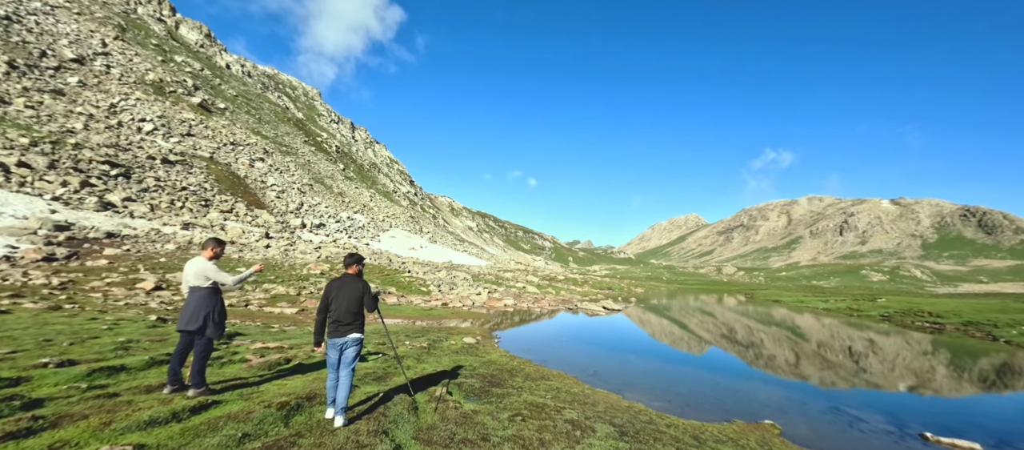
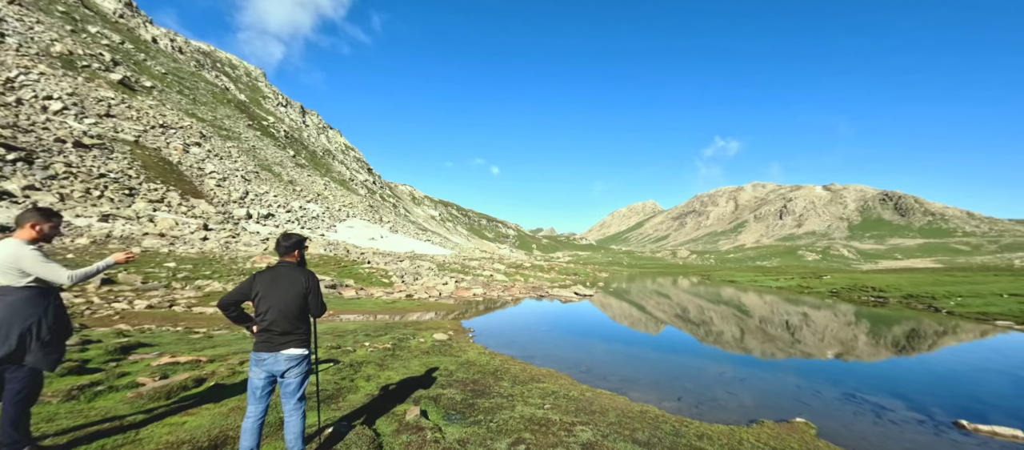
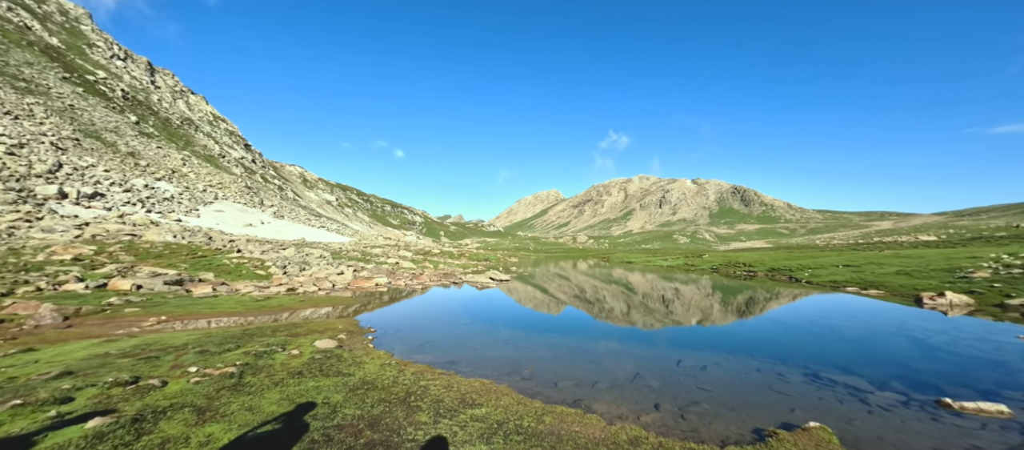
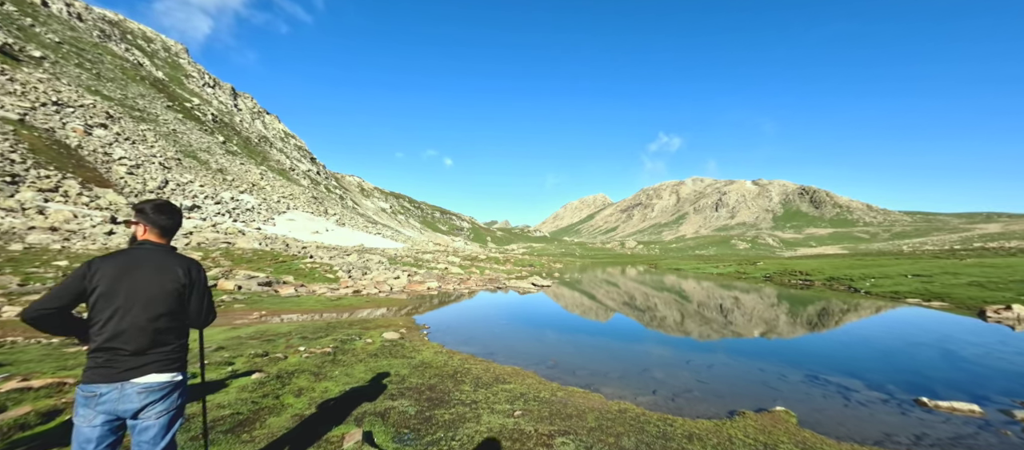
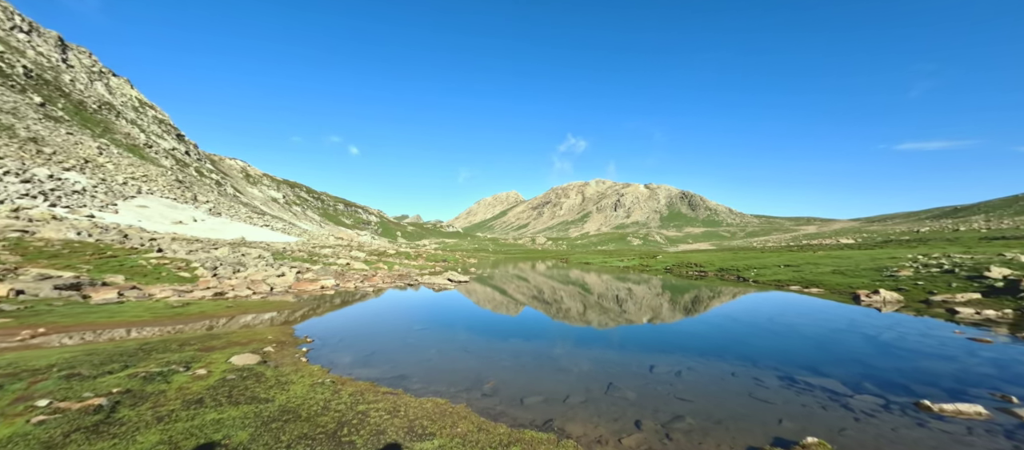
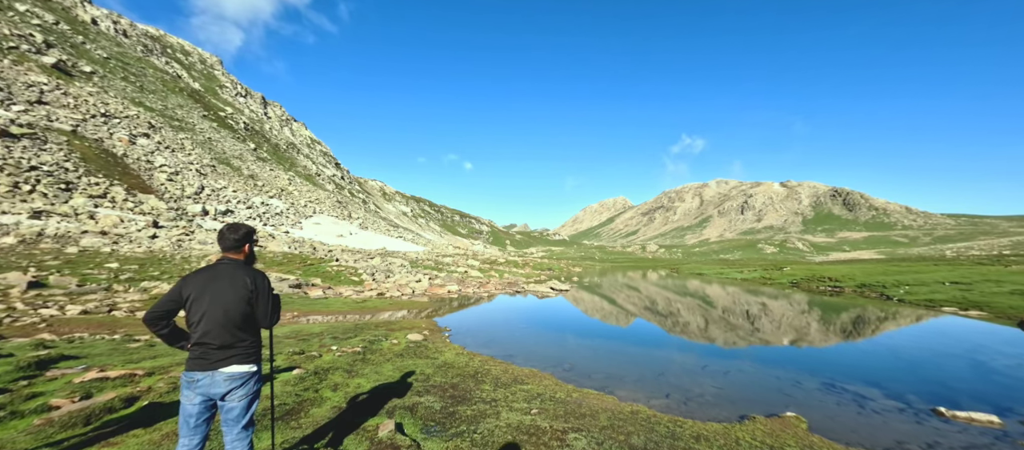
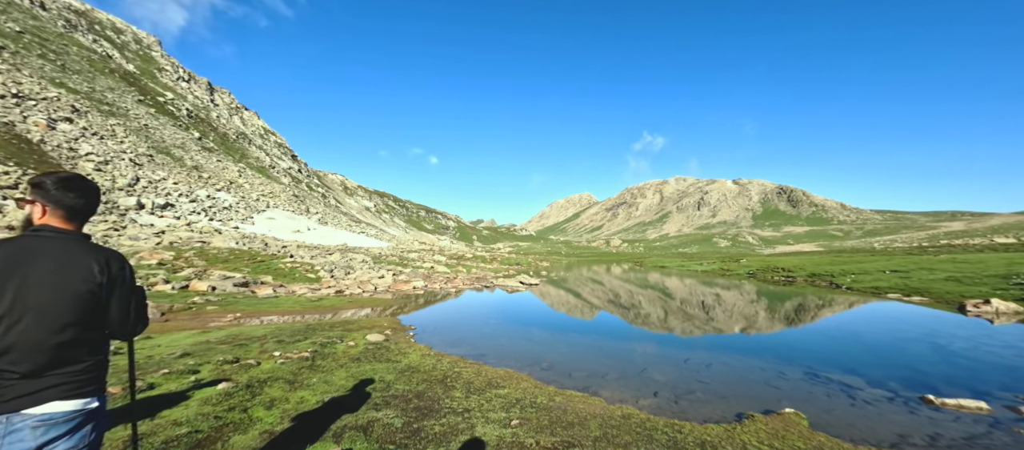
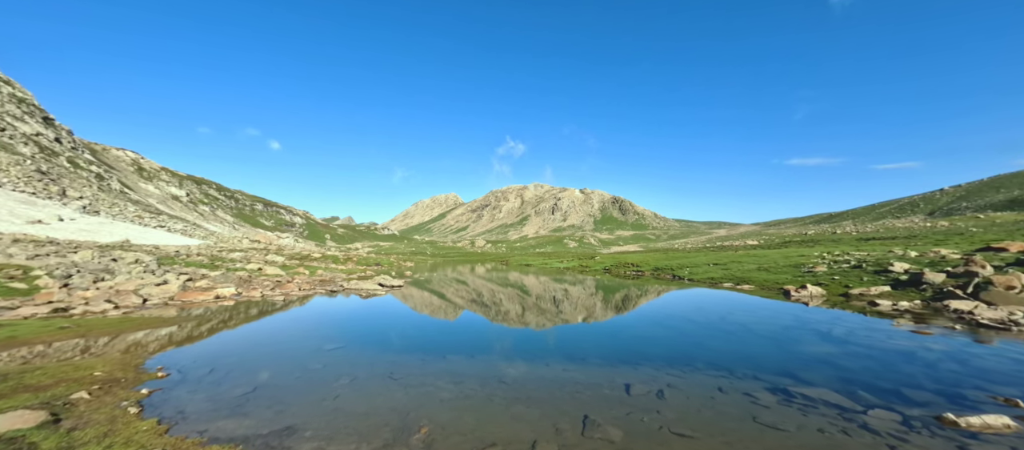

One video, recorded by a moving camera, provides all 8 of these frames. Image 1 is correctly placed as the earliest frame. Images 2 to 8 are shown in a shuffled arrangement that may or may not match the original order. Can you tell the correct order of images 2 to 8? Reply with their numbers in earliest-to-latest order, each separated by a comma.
2, 6, 4, 7, 3, 5, 8
